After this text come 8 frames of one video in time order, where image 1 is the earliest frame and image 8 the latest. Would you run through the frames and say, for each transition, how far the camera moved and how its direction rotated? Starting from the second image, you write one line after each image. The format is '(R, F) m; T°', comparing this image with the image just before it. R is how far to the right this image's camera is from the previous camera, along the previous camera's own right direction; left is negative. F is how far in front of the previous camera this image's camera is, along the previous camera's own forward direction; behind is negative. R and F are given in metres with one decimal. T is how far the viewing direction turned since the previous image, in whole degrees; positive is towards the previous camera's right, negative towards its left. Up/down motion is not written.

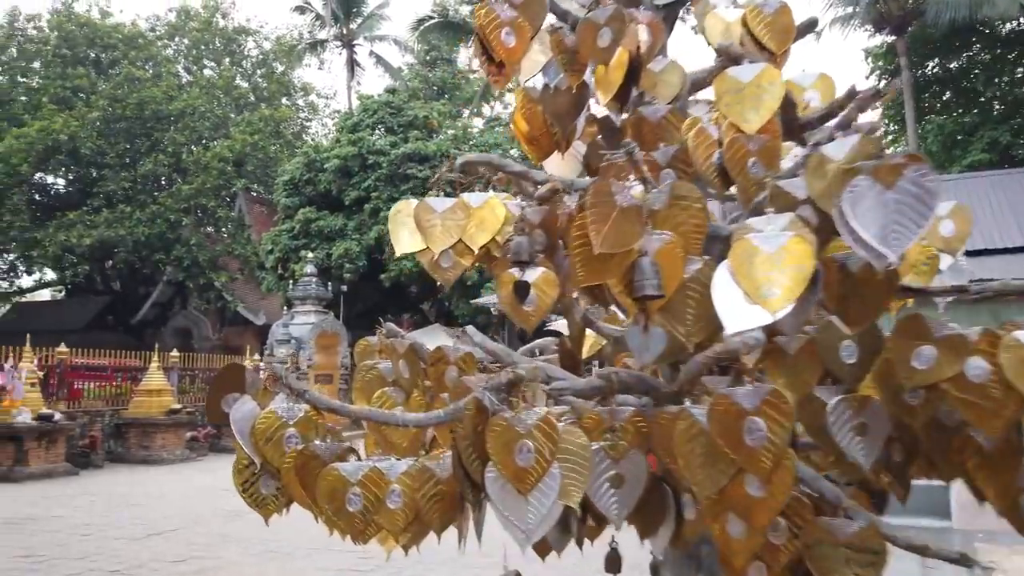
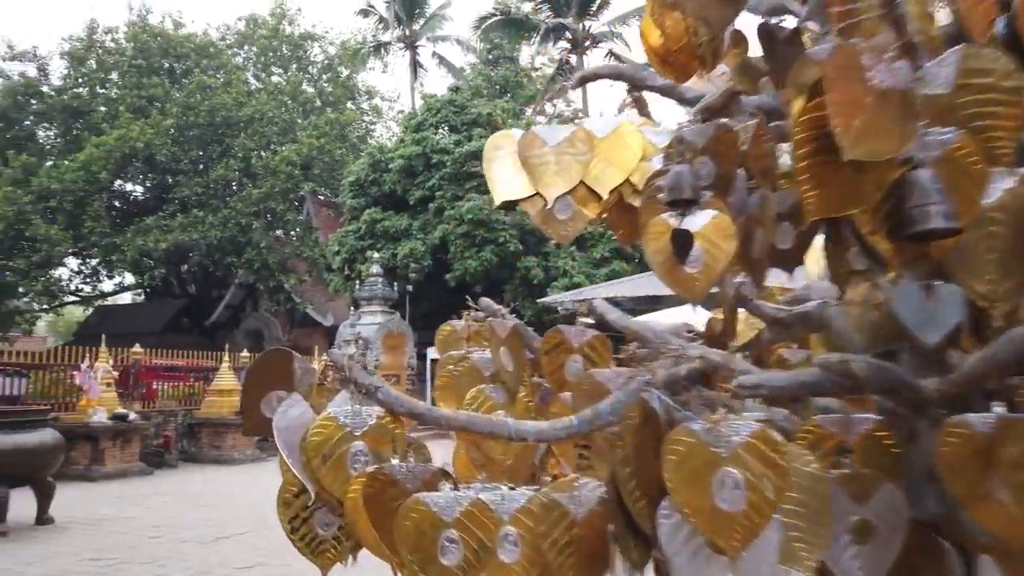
(-0.1, +0.4) m; -5°
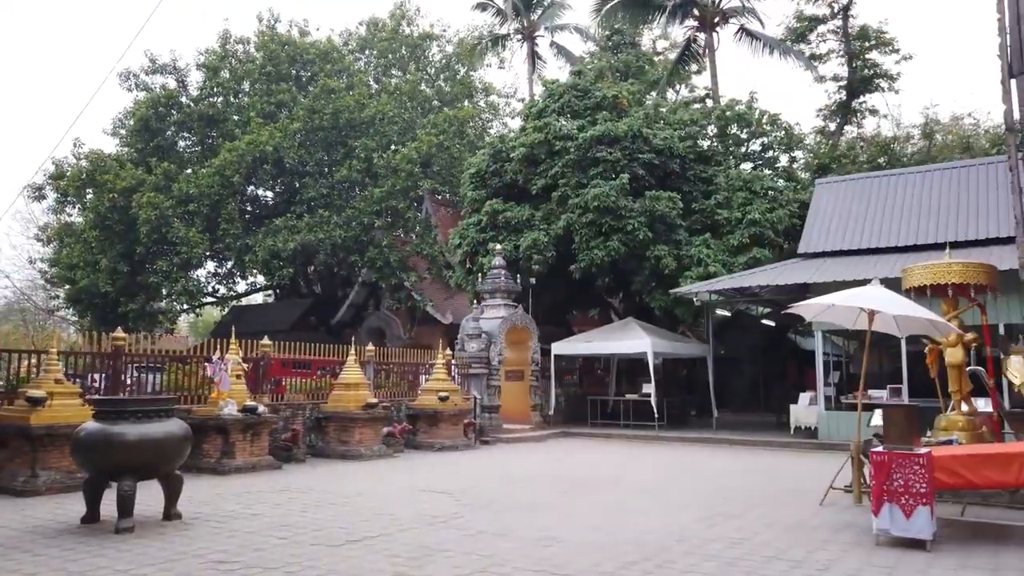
(-0.4, +0.9) m; -9°
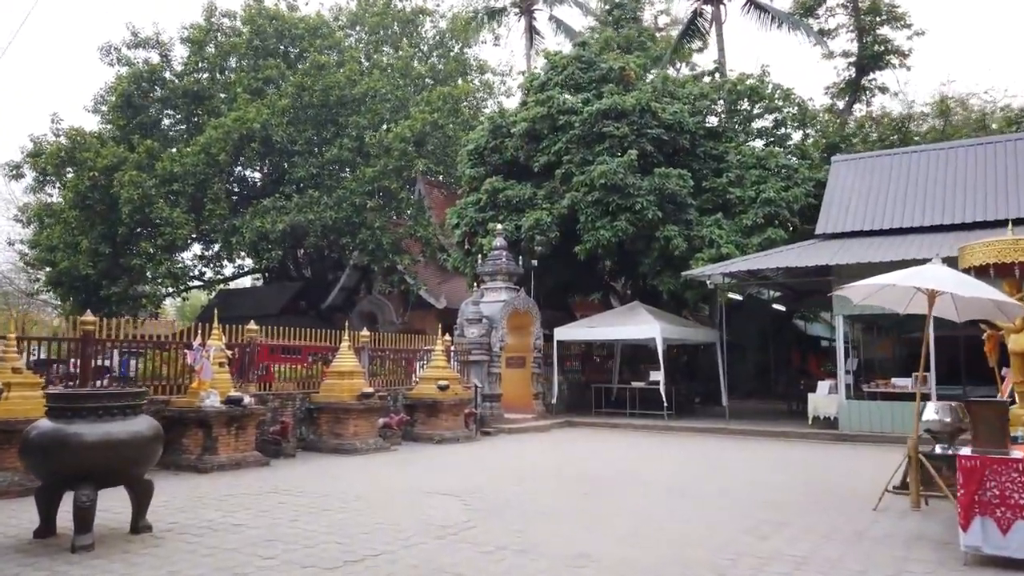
(-0.2, +0.9) m; +1°
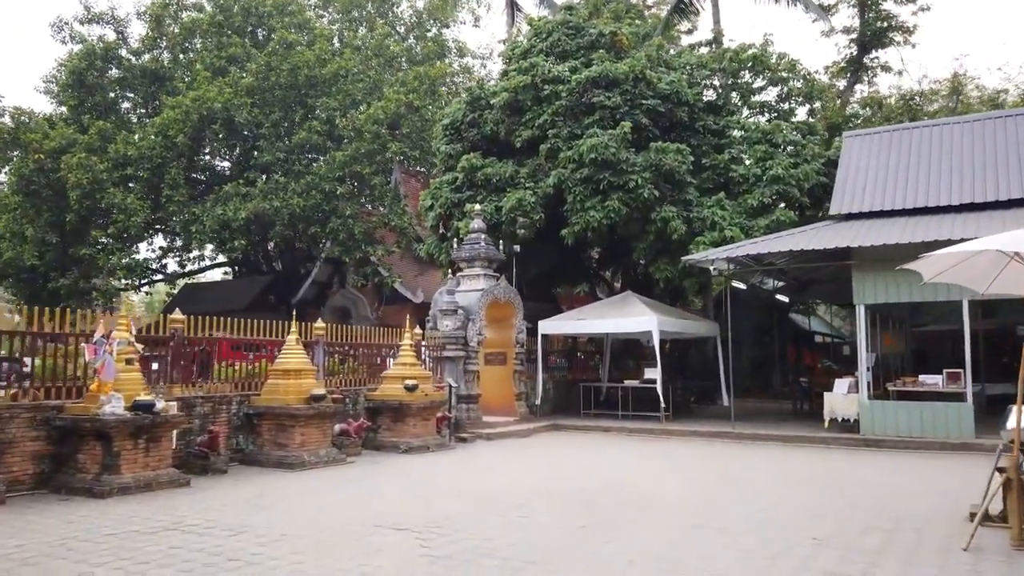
(0.0, +1.7) m; +1°
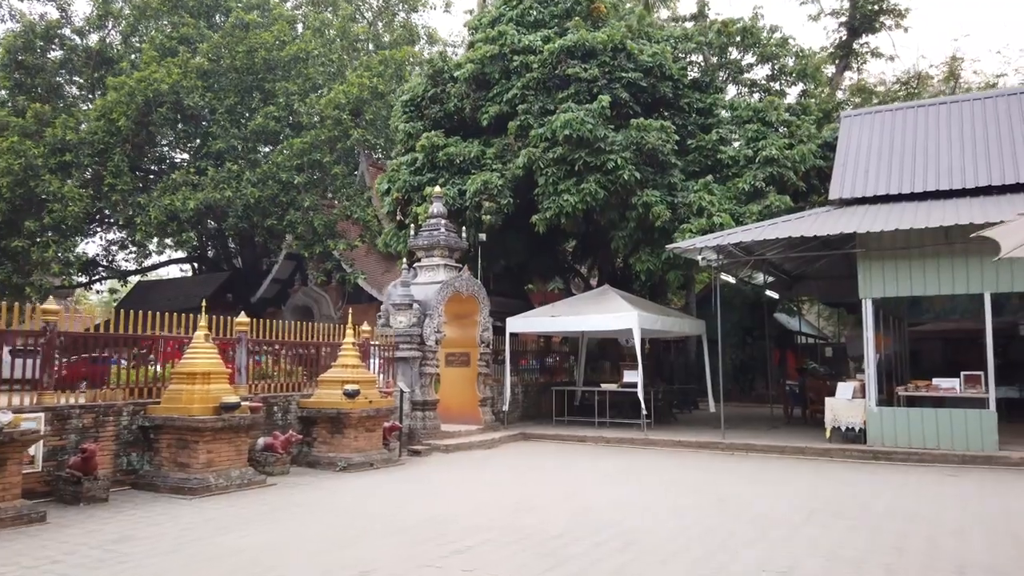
(+0.2, +1.6) m; +2°
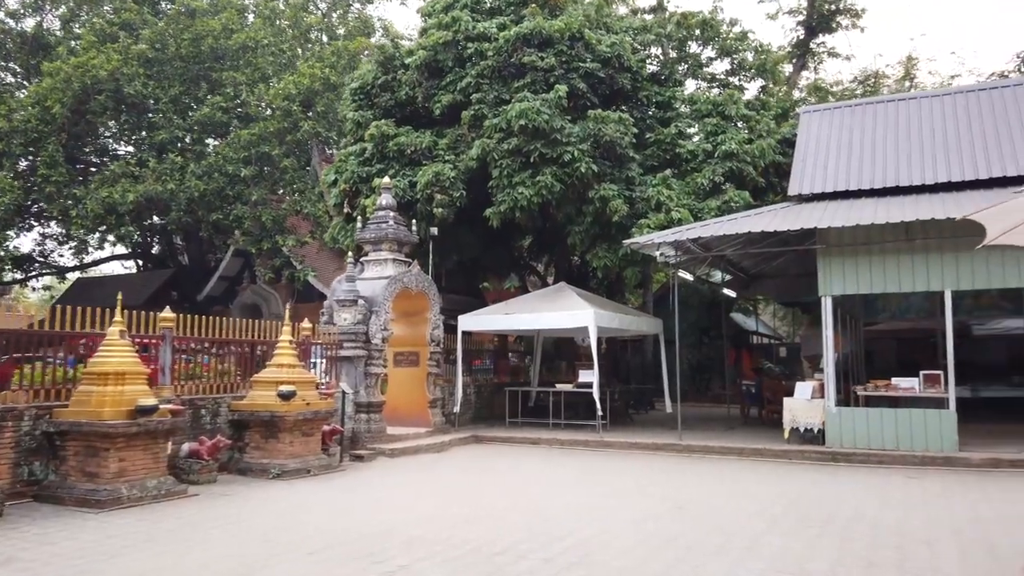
(+0.1, +0.5) m; +3°
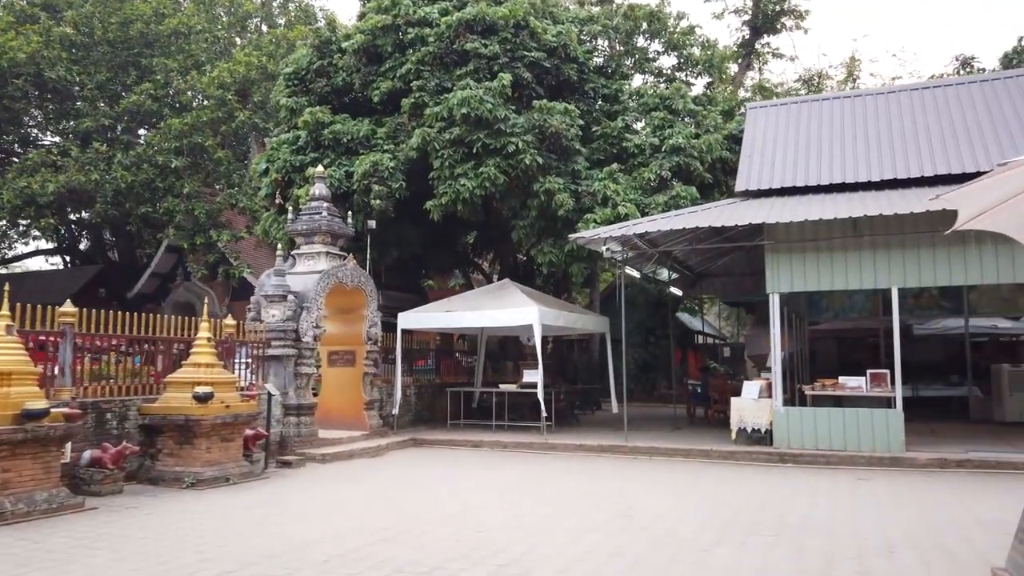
(+0.1, +0.5) m; +4°
